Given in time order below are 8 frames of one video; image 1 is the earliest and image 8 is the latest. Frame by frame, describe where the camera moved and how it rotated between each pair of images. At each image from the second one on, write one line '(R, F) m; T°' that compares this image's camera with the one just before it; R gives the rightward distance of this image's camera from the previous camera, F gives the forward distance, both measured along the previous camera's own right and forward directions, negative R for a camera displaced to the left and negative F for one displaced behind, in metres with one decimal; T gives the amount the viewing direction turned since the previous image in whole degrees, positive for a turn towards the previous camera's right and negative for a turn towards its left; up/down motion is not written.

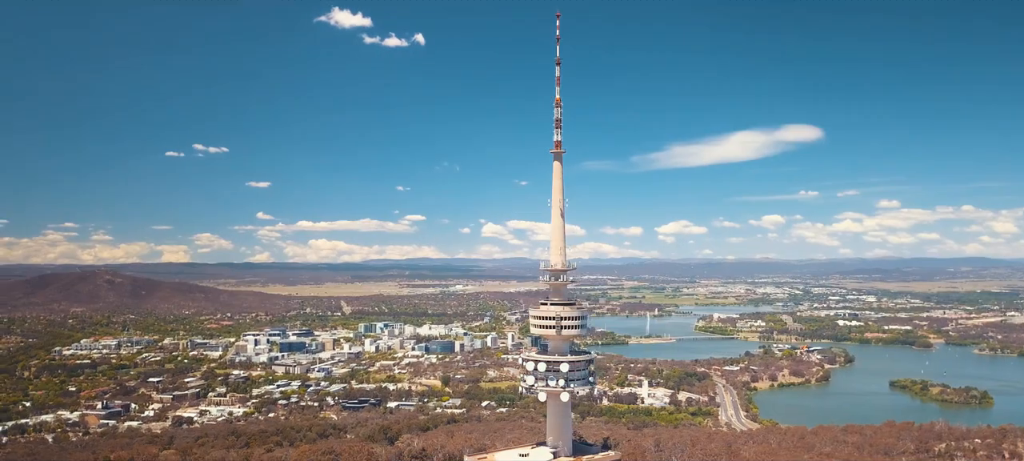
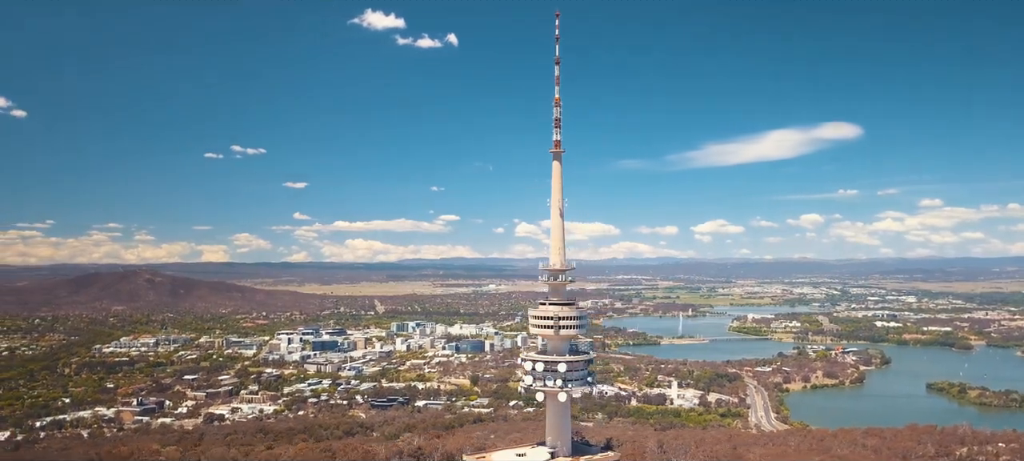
(+0.9, +0.1) m; -2°
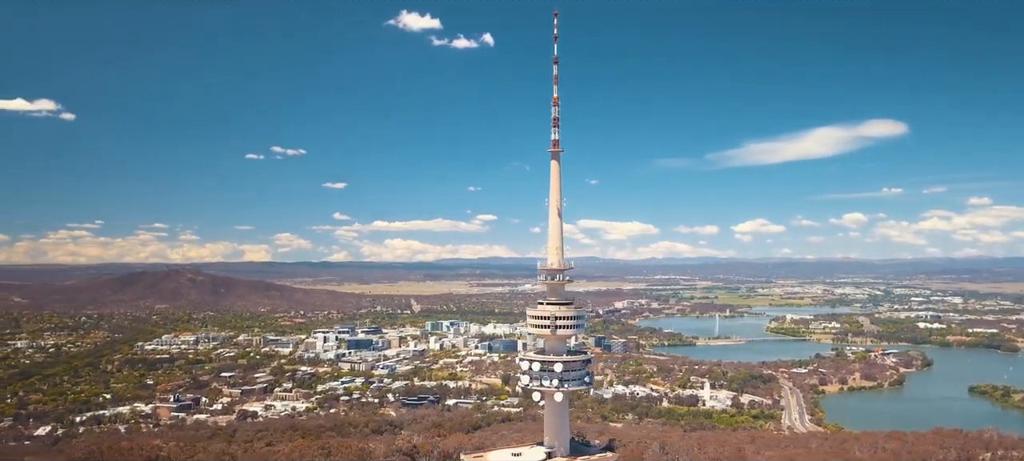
(+1.0, +0.1) m; -3°
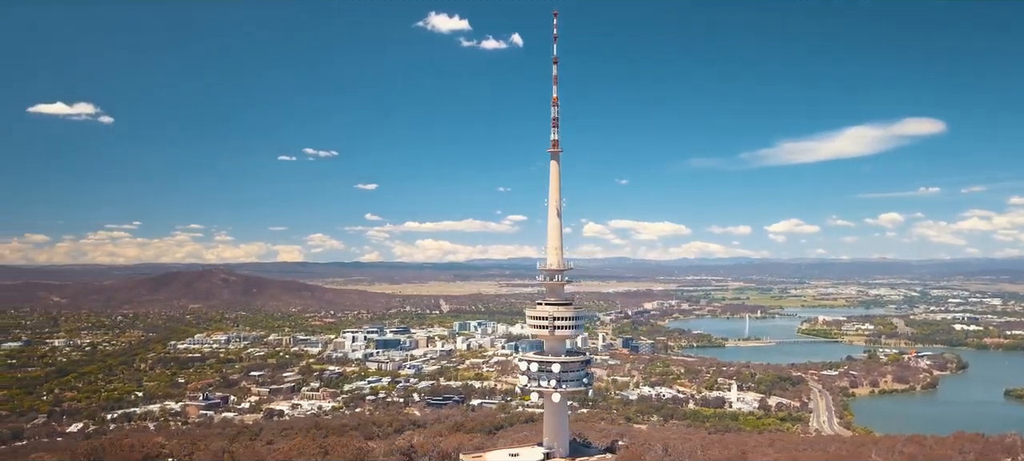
(+0.8, 0.0) m; -2°
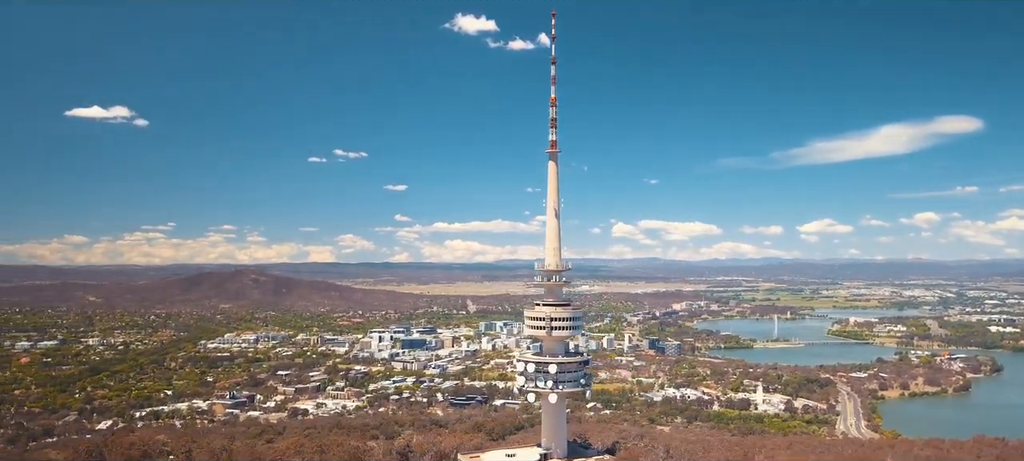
(+0.8, 0.0) m; -2°
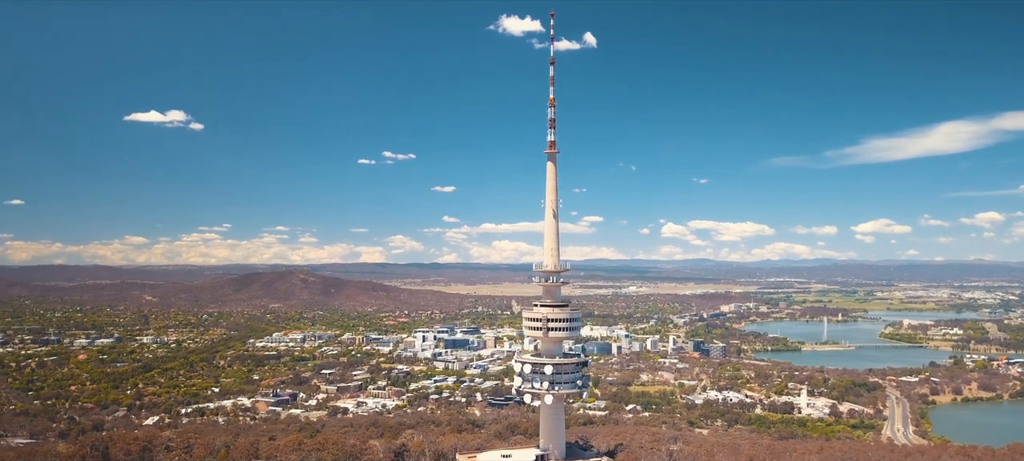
(+1.2, -0.1) m; -3°
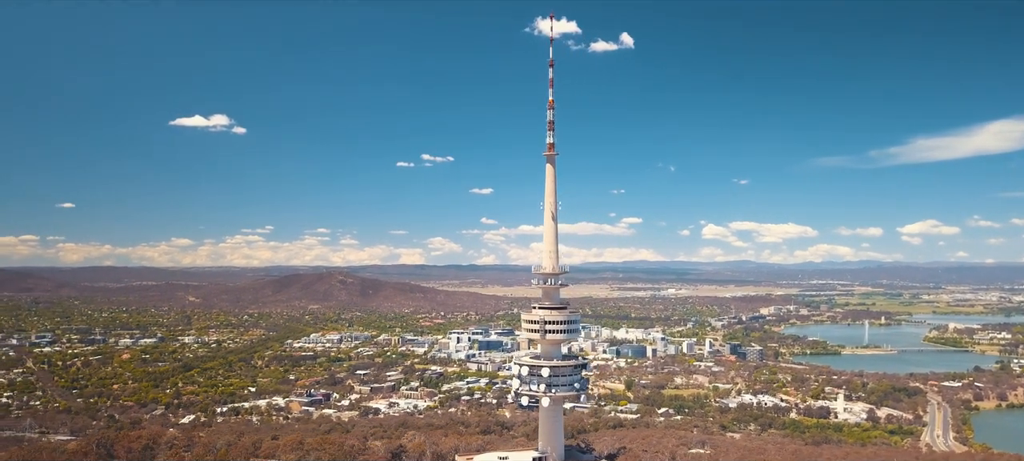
(+1.0, -0.2) m; -3°
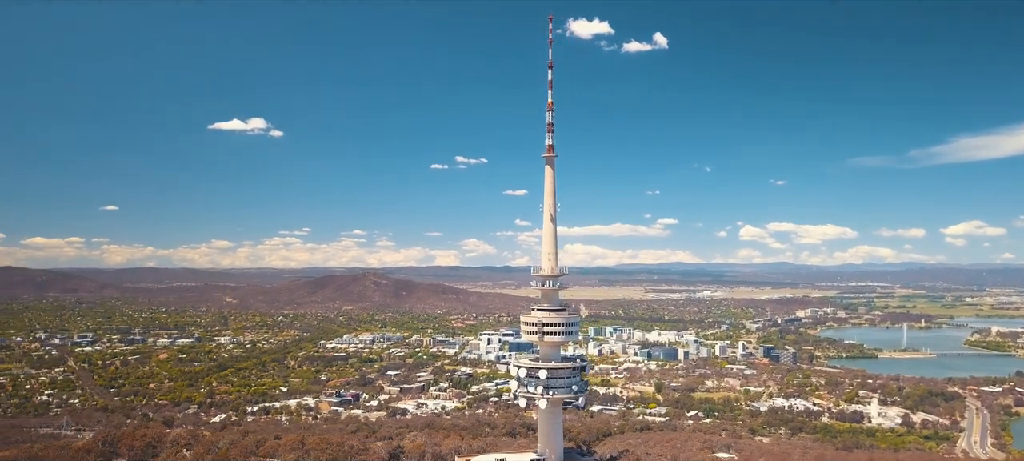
(+0.9, -0.2) m; -2°
